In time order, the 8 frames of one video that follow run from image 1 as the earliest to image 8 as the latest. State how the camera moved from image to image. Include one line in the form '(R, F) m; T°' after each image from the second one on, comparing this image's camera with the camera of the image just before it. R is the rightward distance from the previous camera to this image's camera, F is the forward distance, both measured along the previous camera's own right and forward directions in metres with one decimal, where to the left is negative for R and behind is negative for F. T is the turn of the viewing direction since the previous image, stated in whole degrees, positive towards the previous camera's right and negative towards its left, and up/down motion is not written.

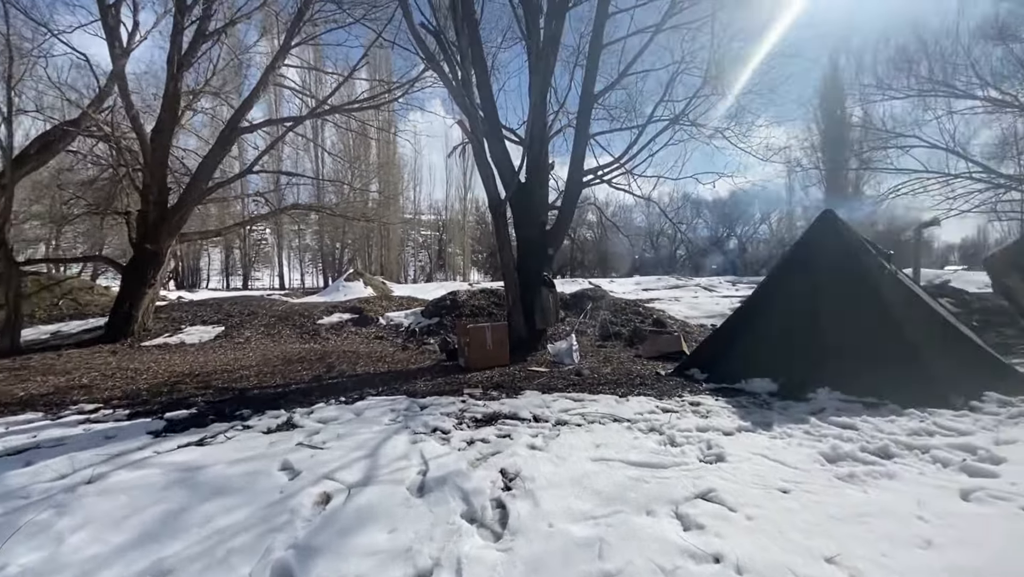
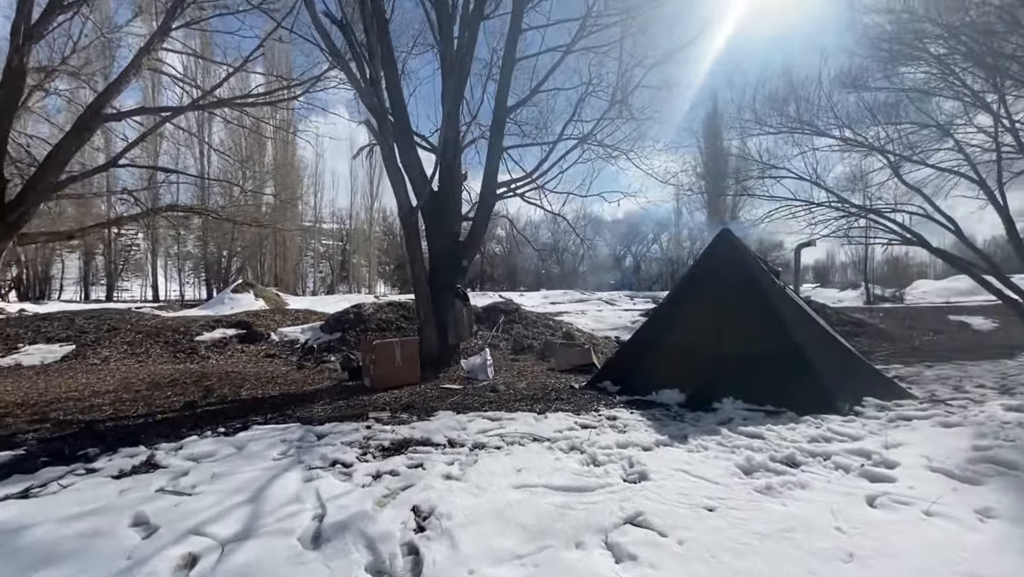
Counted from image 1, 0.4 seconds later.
(0.0, +0.2) m; +11°
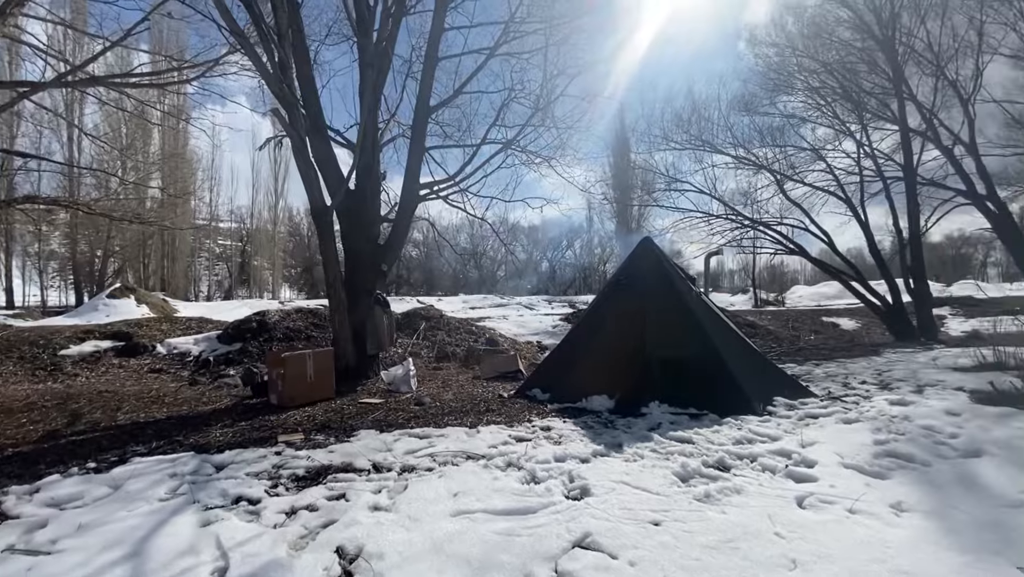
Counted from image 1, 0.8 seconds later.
(-0.1, +0.2) m; +10°
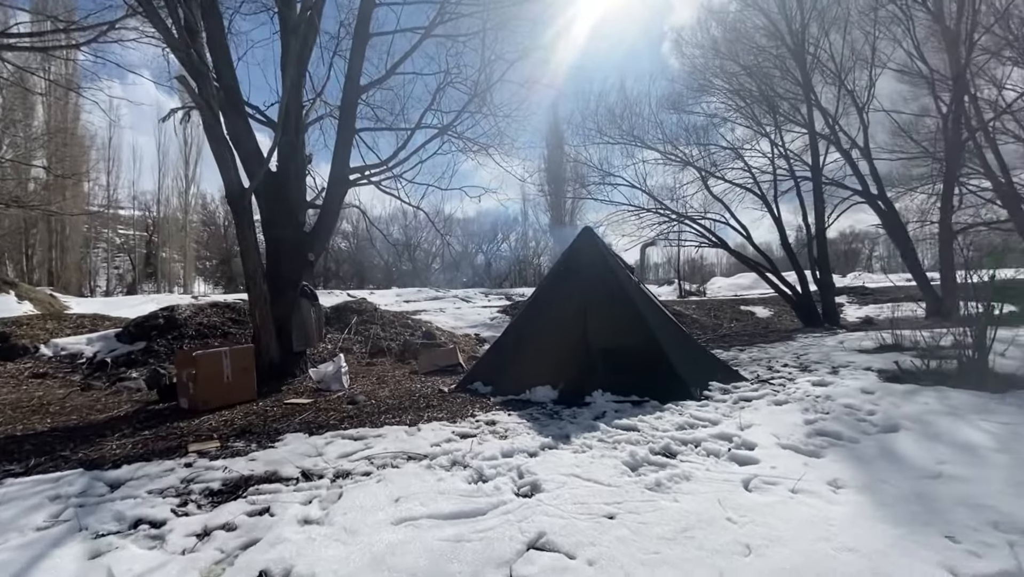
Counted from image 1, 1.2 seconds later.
(-0.1, +0.2) m; +8°
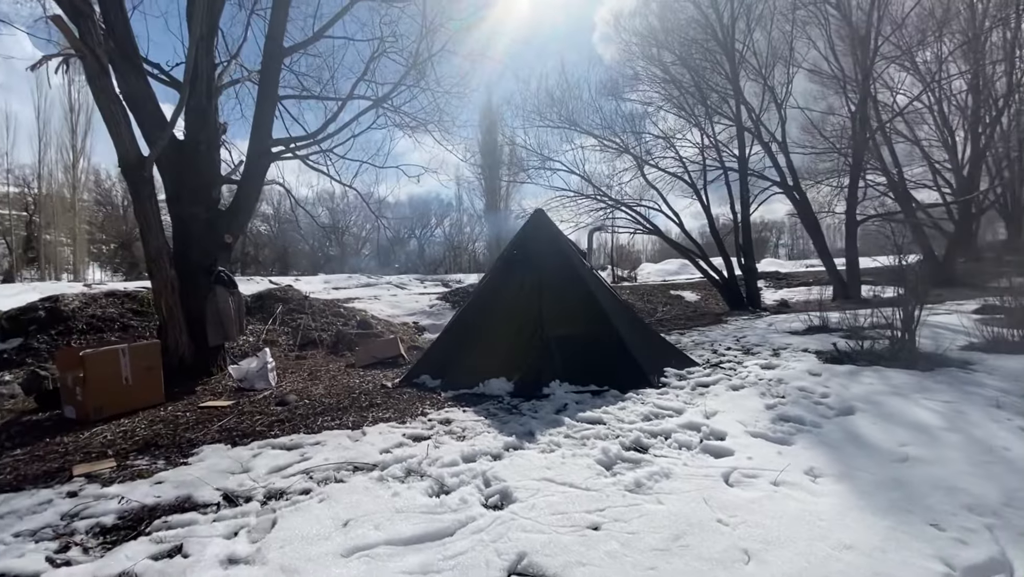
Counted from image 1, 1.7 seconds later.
(-0.1, +0.3) m; +8°
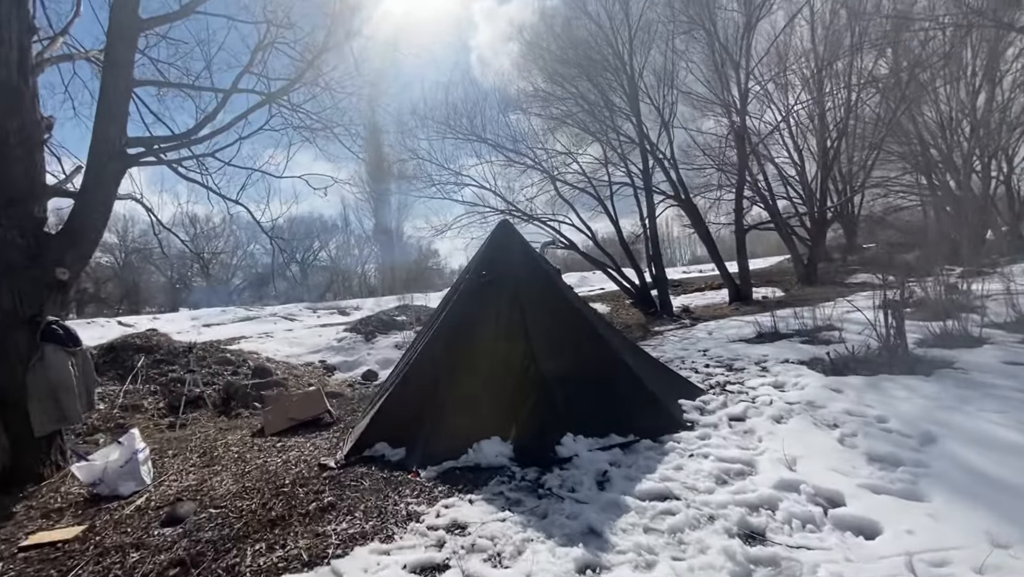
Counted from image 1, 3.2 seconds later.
(-0.6, +1.0) m; +13°
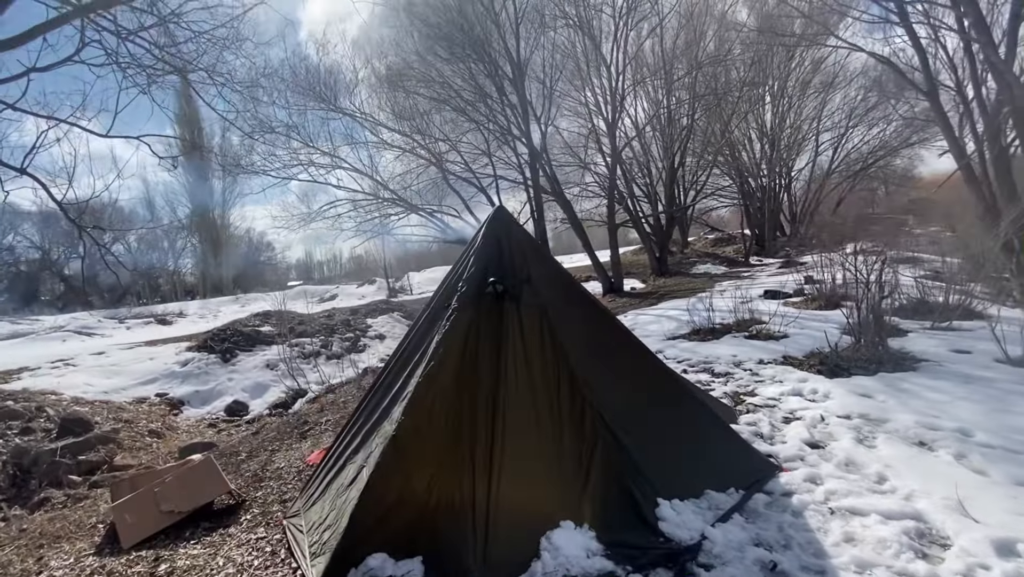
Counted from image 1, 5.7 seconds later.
(-1.0, +1.2) m; +18°
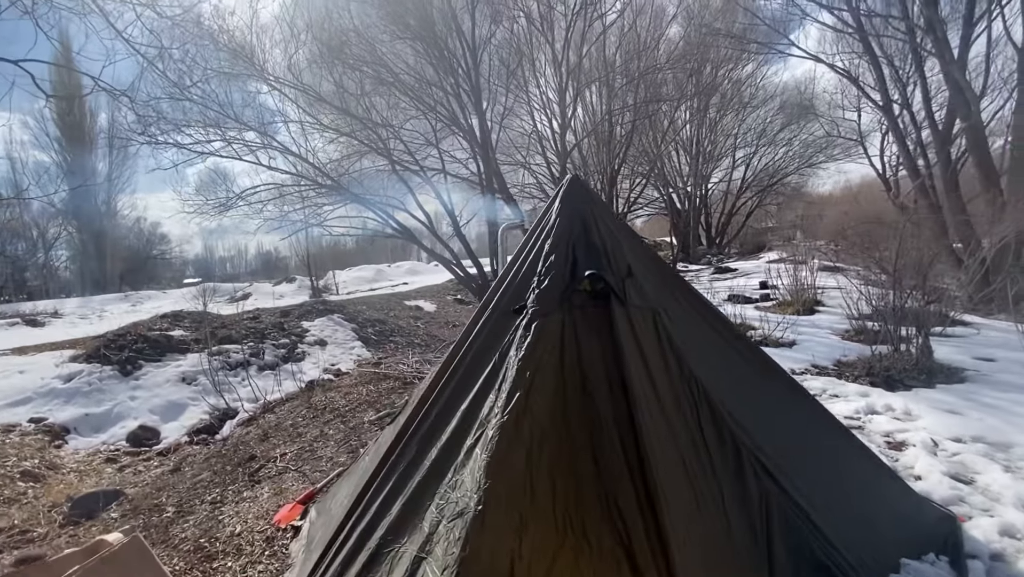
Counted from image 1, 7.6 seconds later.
(-0.8, +0.9) m; +9°
